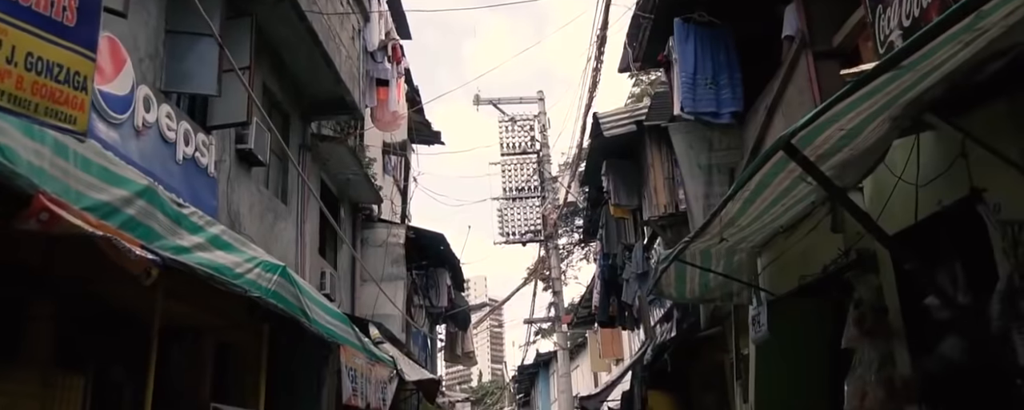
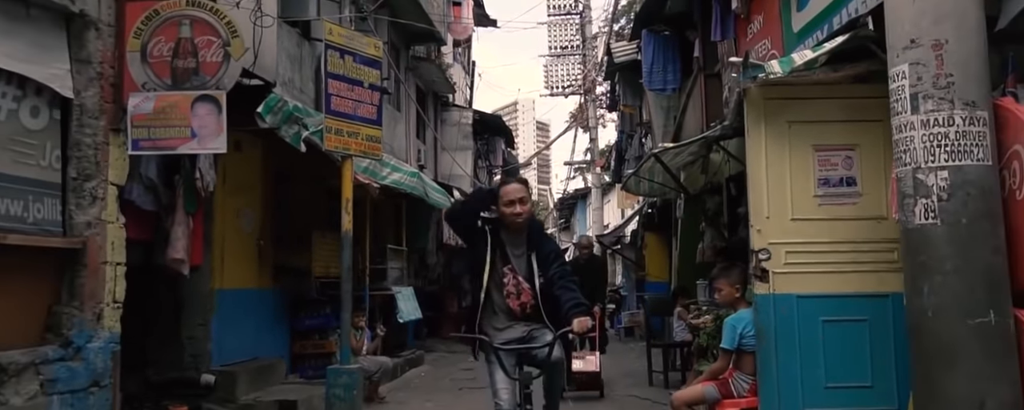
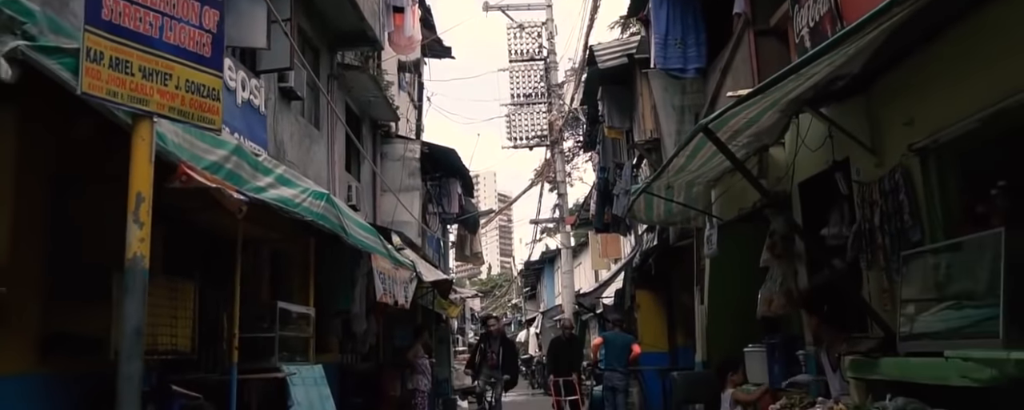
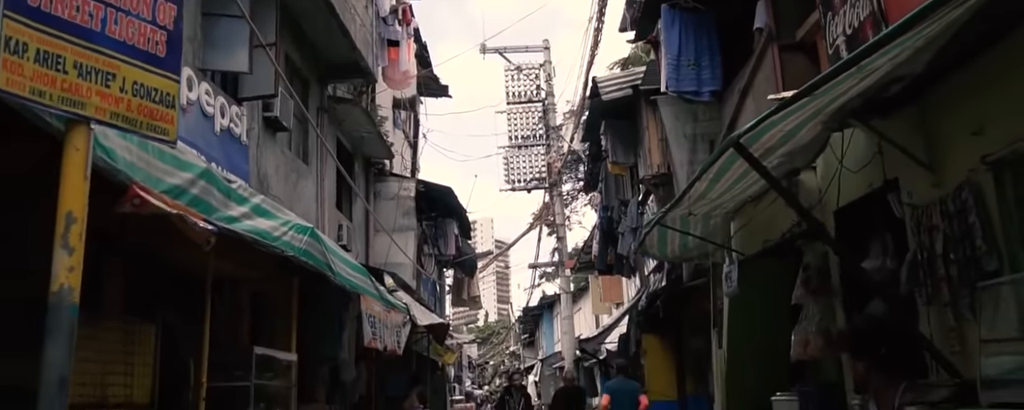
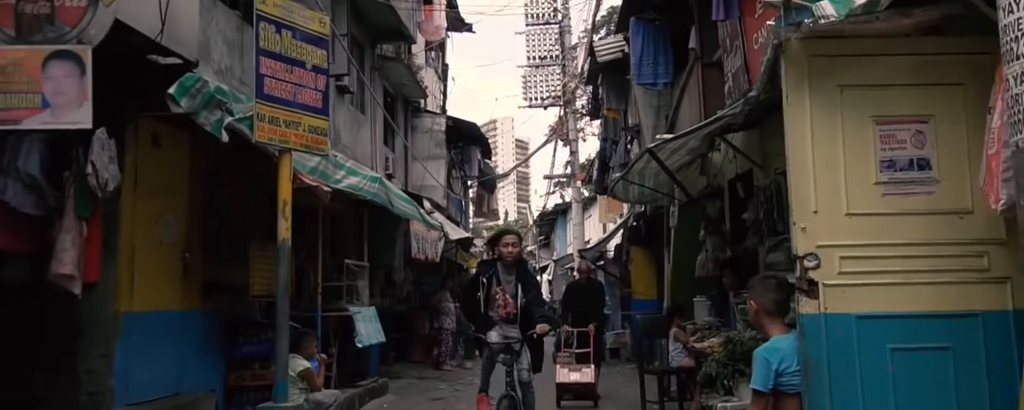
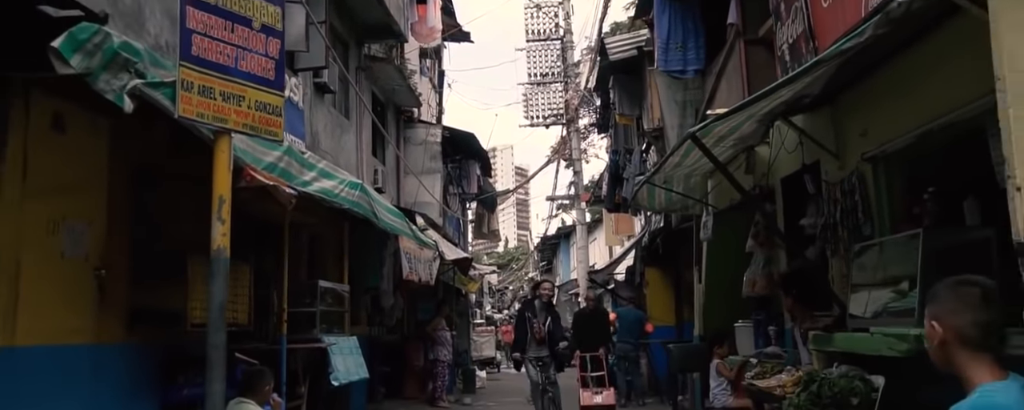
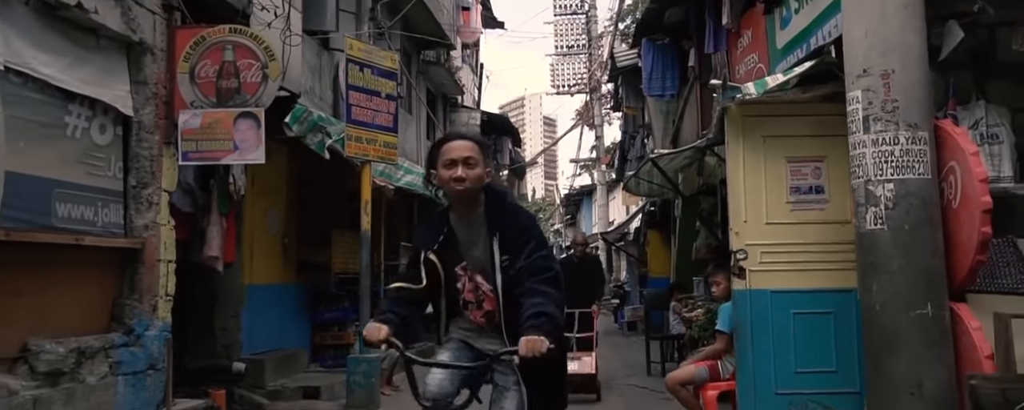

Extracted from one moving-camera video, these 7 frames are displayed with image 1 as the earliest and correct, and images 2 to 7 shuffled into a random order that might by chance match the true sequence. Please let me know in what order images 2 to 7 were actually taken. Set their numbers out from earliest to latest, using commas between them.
4, 3, 6, 5, 2, 7
